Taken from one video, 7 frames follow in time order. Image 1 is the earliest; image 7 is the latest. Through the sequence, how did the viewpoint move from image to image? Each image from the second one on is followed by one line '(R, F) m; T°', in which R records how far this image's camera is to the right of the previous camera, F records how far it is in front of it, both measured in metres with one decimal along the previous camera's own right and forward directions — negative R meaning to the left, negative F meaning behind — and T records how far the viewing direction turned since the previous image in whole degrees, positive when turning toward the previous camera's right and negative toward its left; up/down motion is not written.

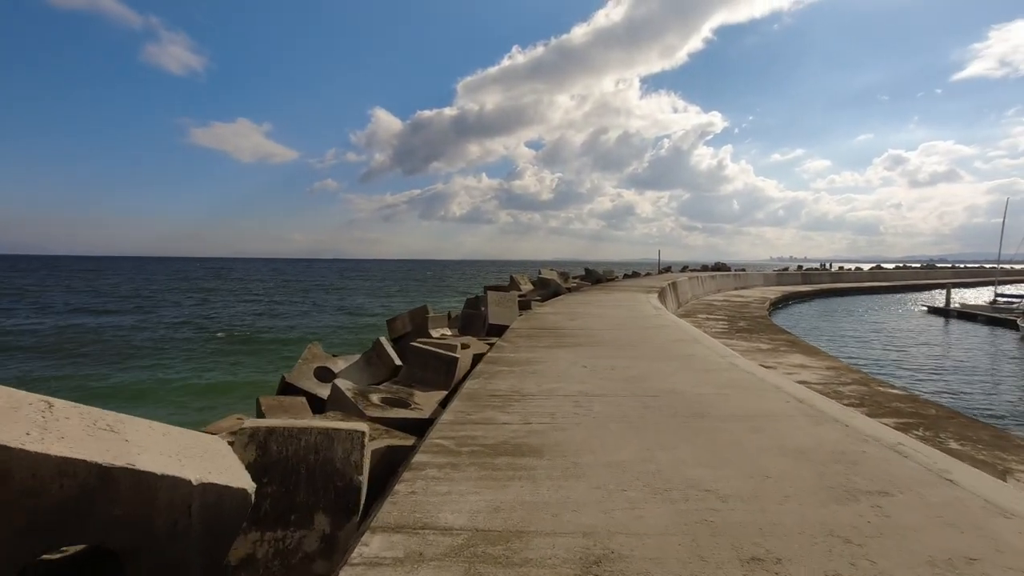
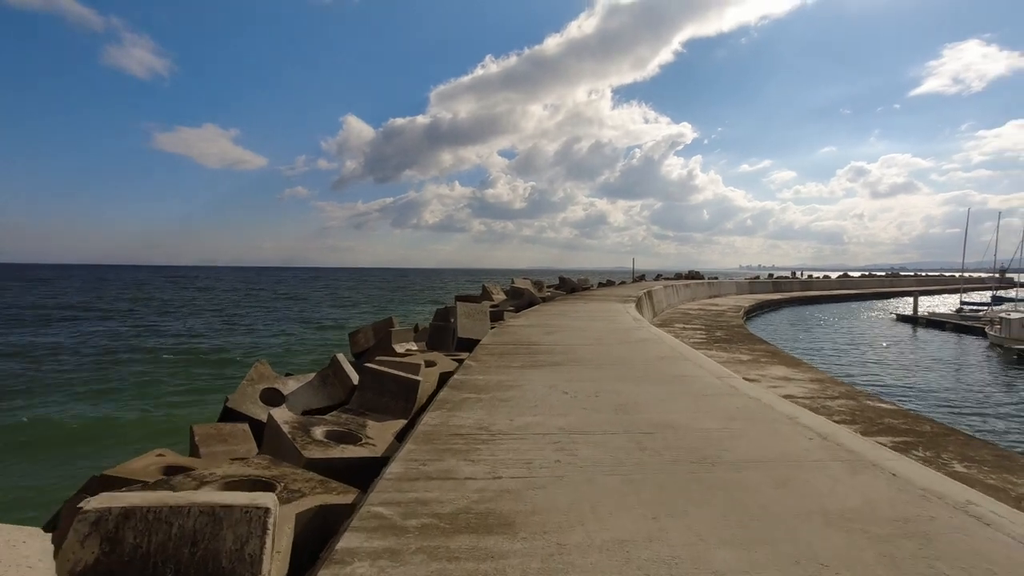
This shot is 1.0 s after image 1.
(0.0, +0.6) m; +3°
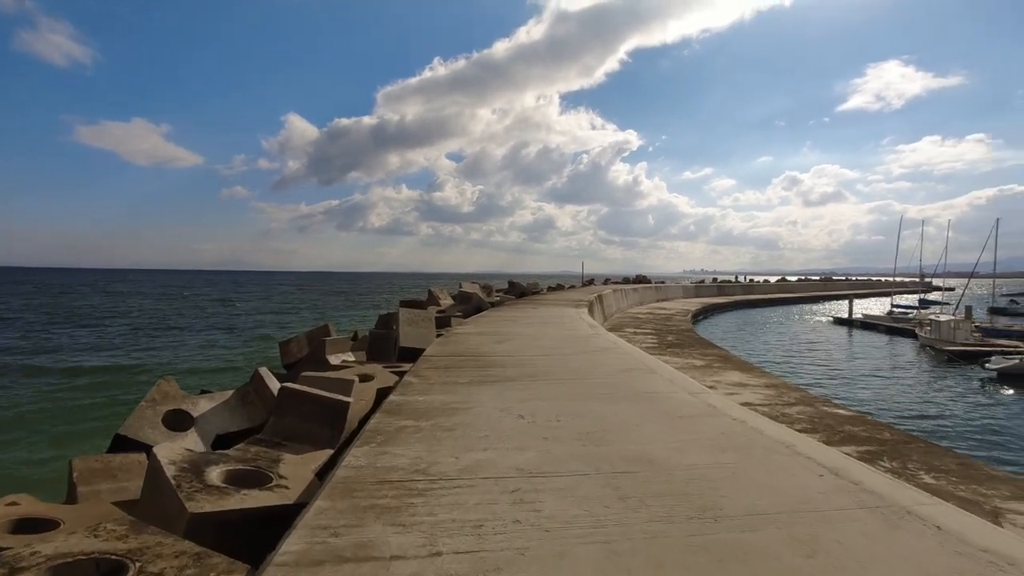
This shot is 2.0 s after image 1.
(0.0, +0.6) m; +5°
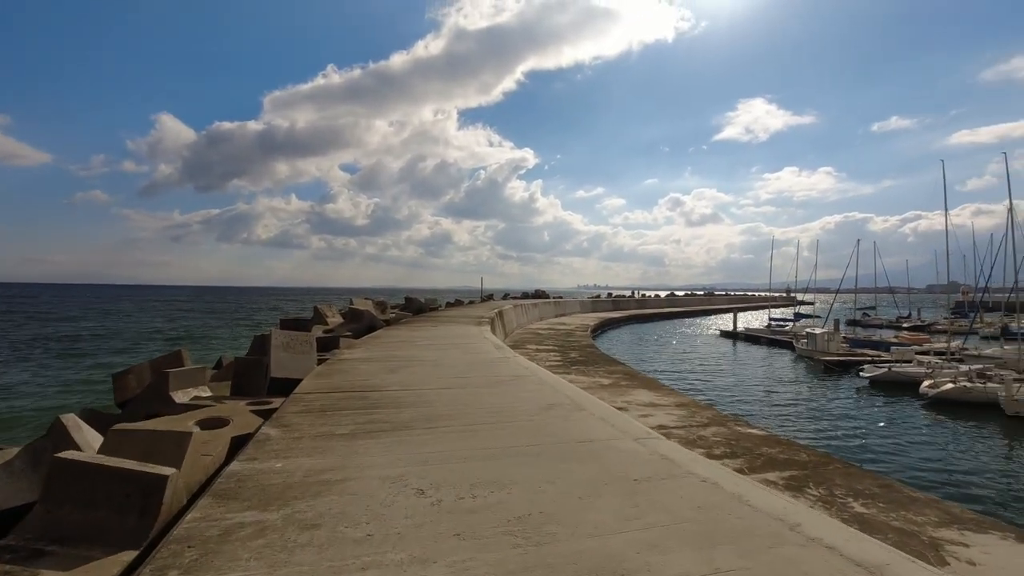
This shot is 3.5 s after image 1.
(0.0, +0.9) m; +10°
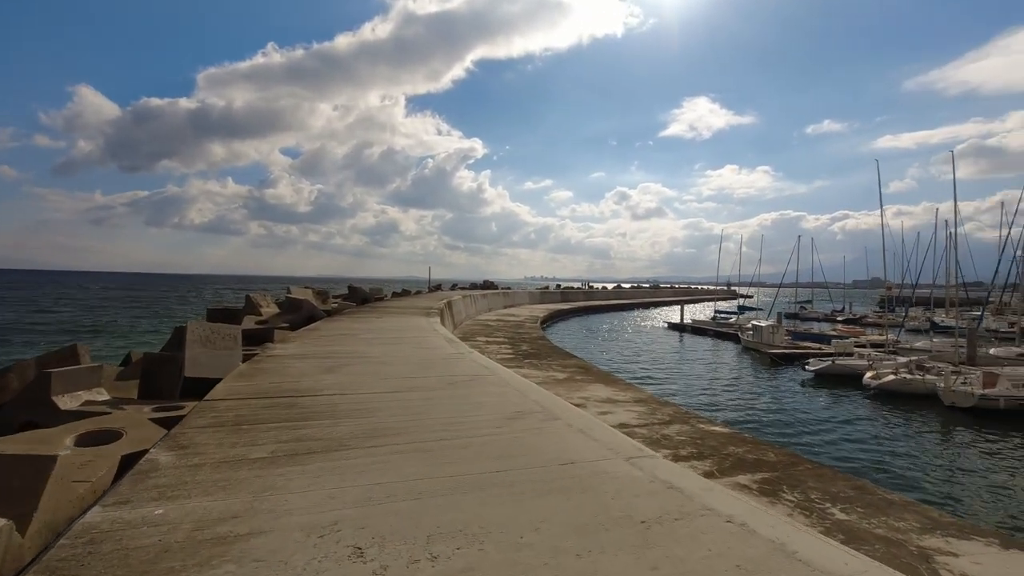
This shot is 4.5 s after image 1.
(-0.1, +0.6) m; +5°
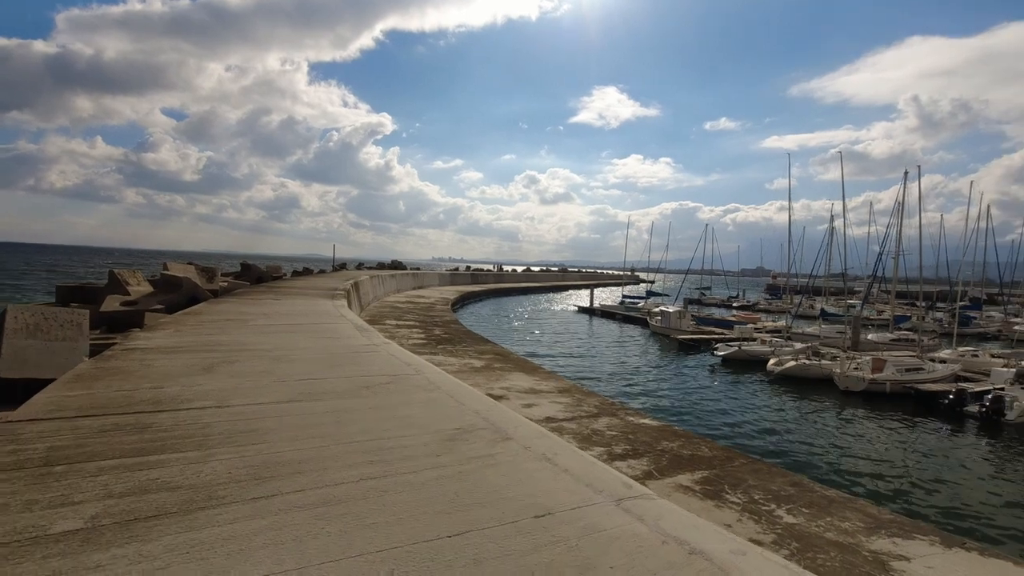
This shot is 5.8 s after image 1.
(-0.2, +0.7) m; +9°
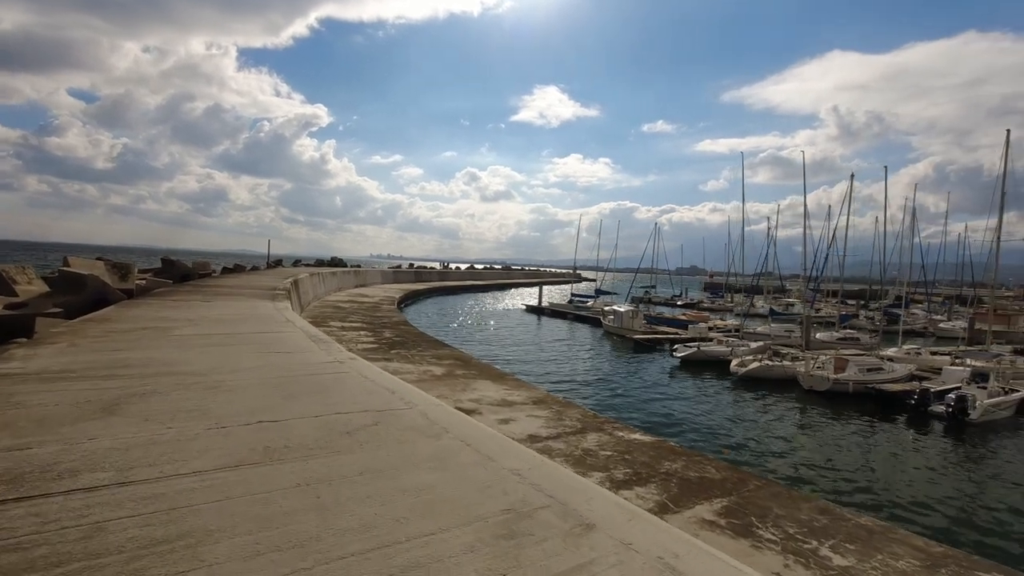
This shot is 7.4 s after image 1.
(-0.4, +0.9) m; +6°
